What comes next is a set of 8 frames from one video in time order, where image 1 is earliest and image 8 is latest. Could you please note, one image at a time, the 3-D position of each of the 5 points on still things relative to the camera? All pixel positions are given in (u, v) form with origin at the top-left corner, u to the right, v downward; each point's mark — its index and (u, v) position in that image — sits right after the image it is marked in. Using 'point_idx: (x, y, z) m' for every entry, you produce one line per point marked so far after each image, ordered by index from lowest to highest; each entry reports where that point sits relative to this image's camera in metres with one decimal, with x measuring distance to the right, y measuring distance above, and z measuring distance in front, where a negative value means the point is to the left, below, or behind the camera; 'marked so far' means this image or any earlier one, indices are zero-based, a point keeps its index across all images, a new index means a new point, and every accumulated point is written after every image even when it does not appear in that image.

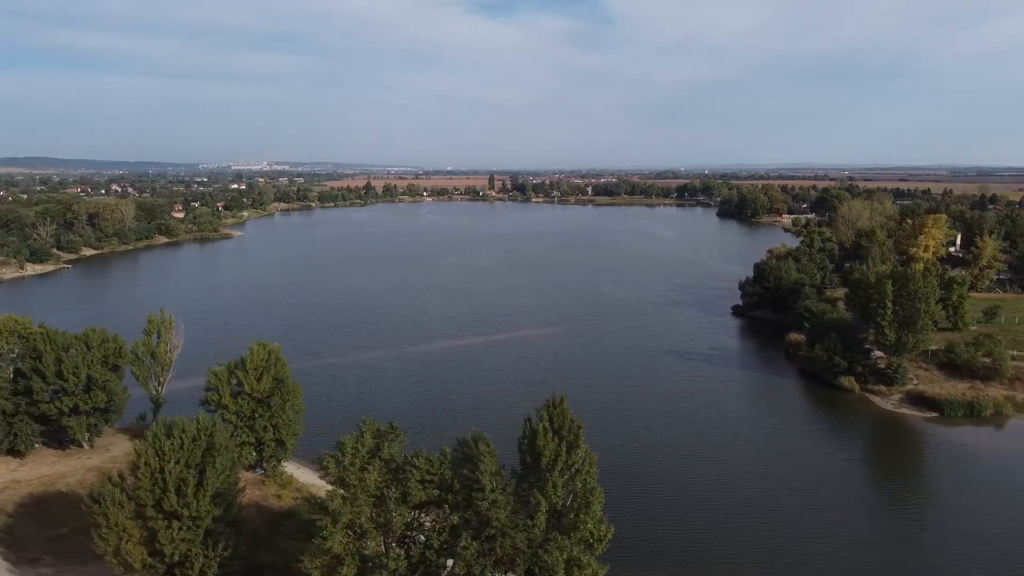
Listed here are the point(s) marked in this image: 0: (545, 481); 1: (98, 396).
0: (+0.3, -1.9, +6.5) m
1: (-8.1, -2.1, +12.8) m
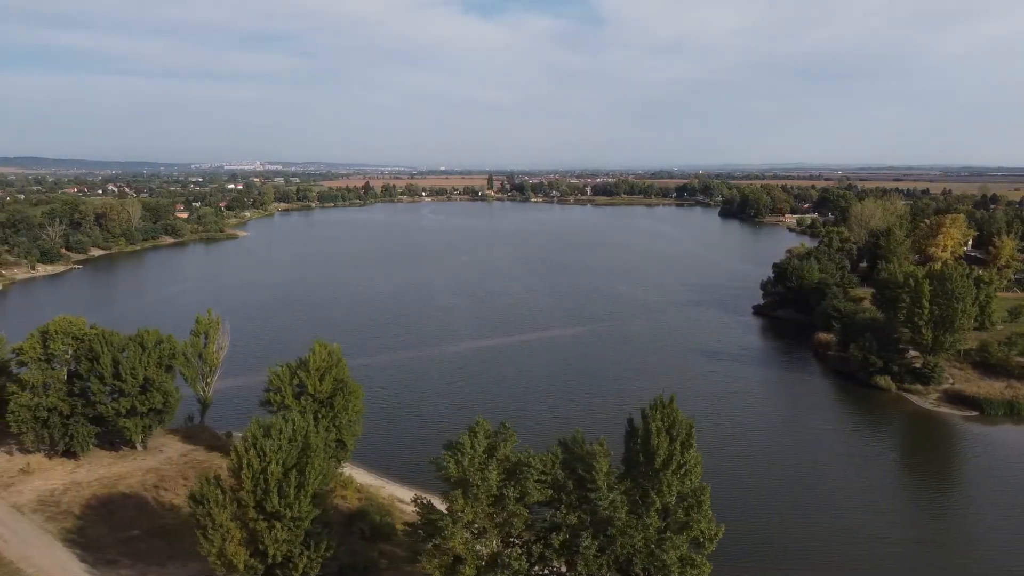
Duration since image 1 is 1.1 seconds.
0: (+1.5, -1.9, +6.5) m
1: (-7.0, -2.2, +12.8) m
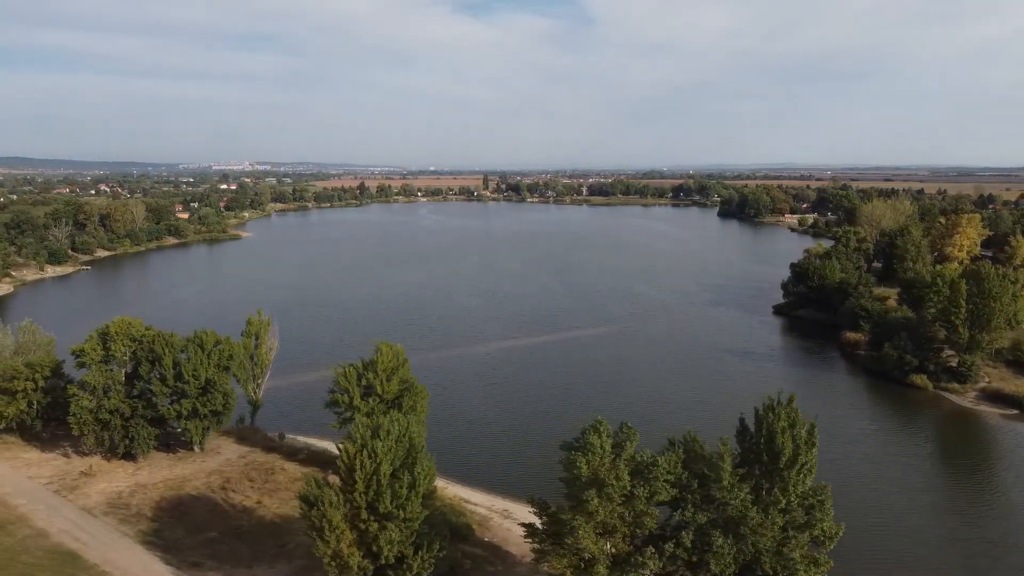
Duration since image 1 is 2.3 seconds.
0: (+2.7, -1.9, +6.5) m
1: (-5.8, -2.2, +12.8) m
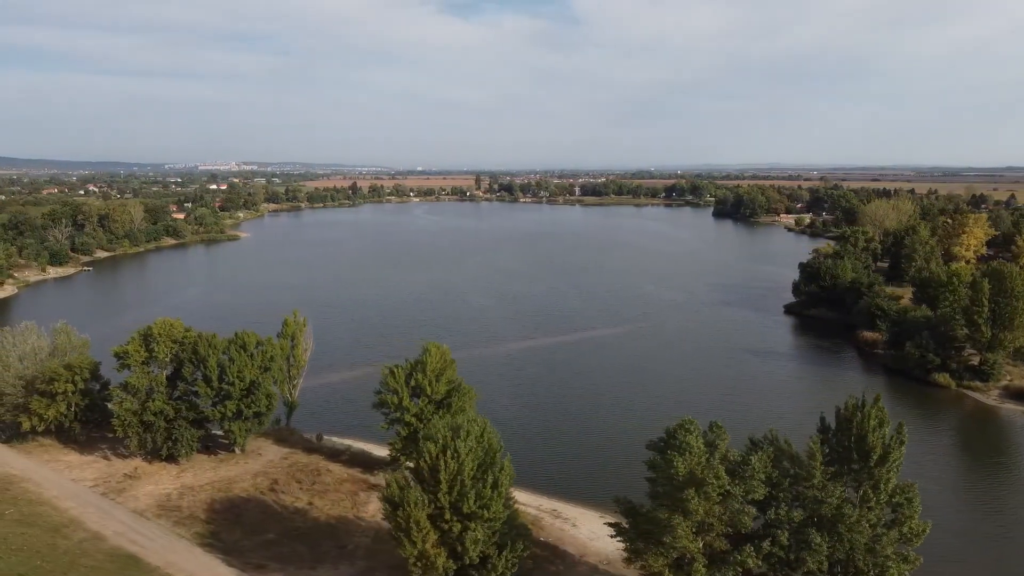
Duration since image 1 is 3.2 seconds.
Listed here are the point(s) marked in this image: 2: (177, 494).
0: (+3.6, -1.9, +6.5) m
1: (-4.9, -2.2, +12.7) m
2: (-5.9, -3.6, +11.4) m
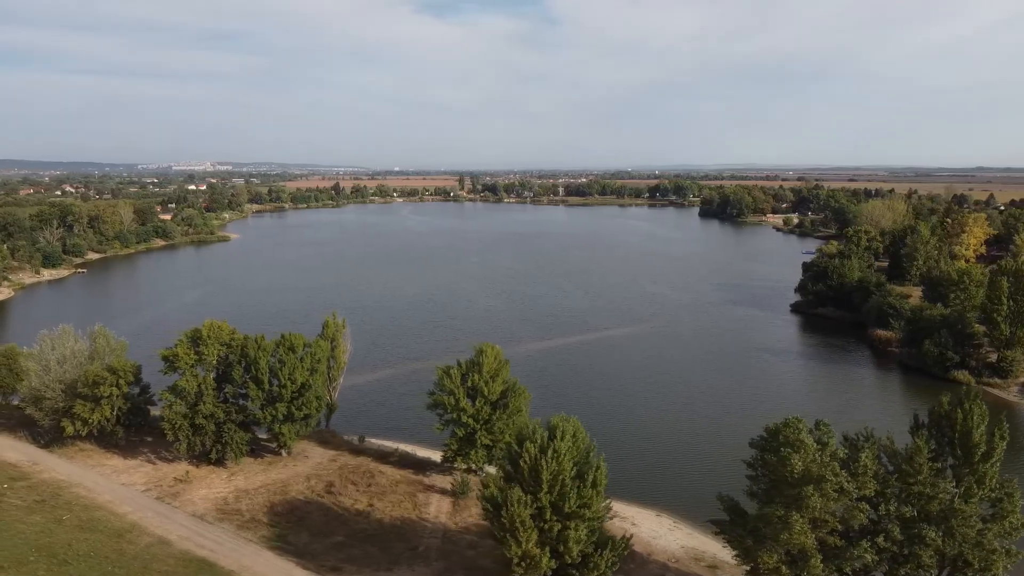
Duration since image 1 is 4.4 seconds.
0: (+4.7, -1.9, +6.7) m
1: (-3.9, -2.2, +12.6) m
2: (-4.9, -3.7, +11.3) m
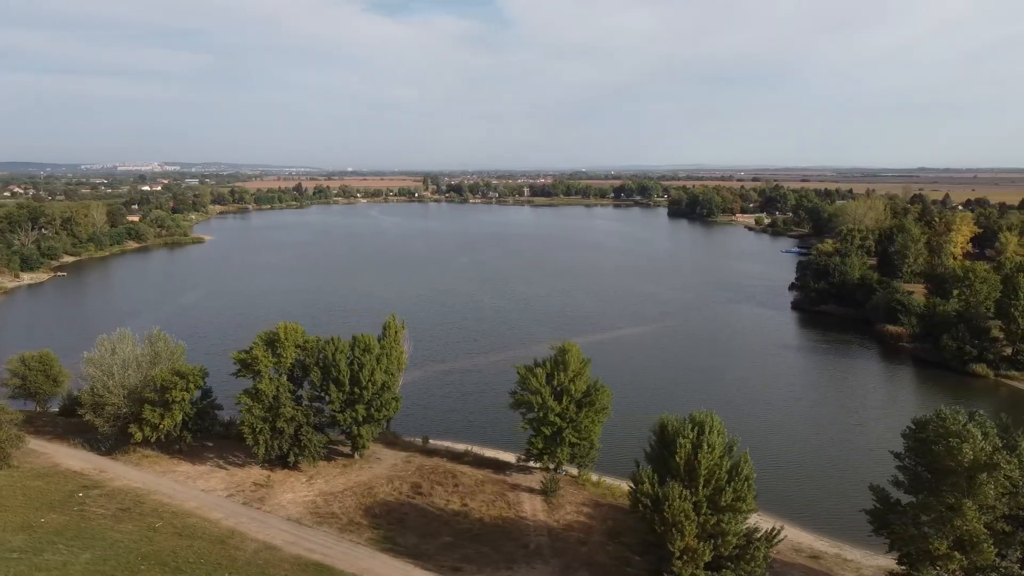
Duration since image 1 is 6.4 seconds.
0: (+6.5, -1.8, +7.0) m
1: (-2.4, -2.2, +12.6) m
2: (-3.3, -3.7, +11.2) m
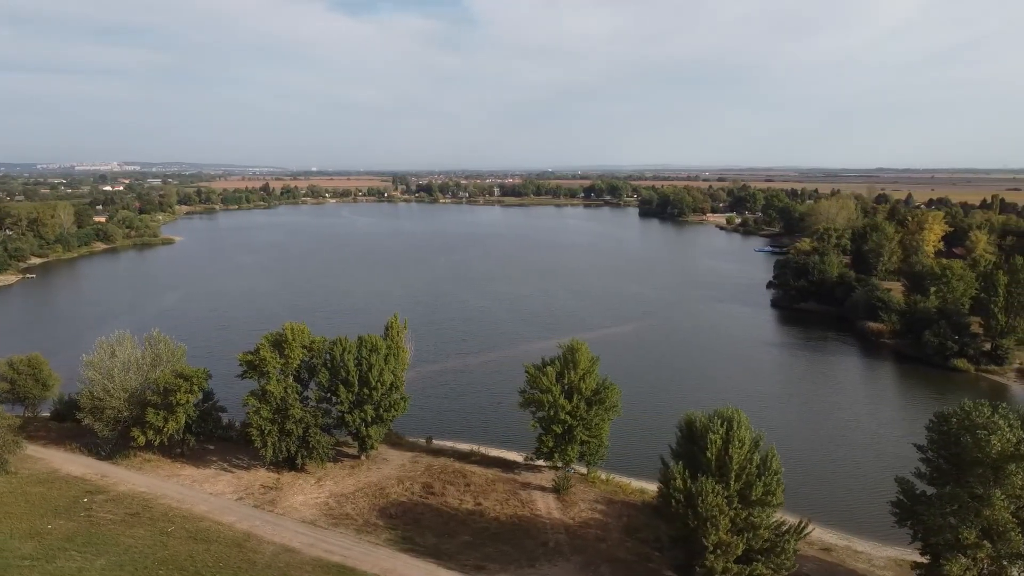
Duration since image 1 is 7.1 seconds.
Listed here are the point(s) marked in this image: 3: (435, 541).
0: (+6.9, -1.8, +7.4) m
1: (-2.3, -2.2, +12.5) m
2: (-3.1, -3.7, +11.1) m
3: (-1.2, -3.8, +9.9) m
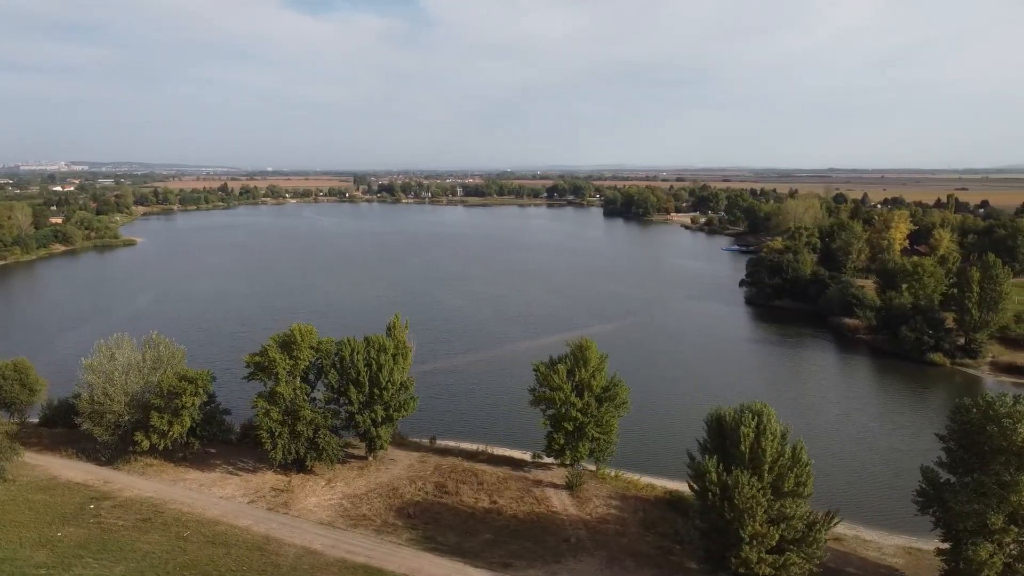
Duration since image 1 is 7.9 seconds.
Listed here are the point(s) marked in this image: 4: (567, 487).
0: (+7.3, -1.7, +7.8) m
1: (-2.1, -2.2, +12.5) m
2: (-2.8, -3.7, +11.1) m
3: (-0.8, -3.8, +9.9) m
4: (+1.0, -3.6, +11.7) m
